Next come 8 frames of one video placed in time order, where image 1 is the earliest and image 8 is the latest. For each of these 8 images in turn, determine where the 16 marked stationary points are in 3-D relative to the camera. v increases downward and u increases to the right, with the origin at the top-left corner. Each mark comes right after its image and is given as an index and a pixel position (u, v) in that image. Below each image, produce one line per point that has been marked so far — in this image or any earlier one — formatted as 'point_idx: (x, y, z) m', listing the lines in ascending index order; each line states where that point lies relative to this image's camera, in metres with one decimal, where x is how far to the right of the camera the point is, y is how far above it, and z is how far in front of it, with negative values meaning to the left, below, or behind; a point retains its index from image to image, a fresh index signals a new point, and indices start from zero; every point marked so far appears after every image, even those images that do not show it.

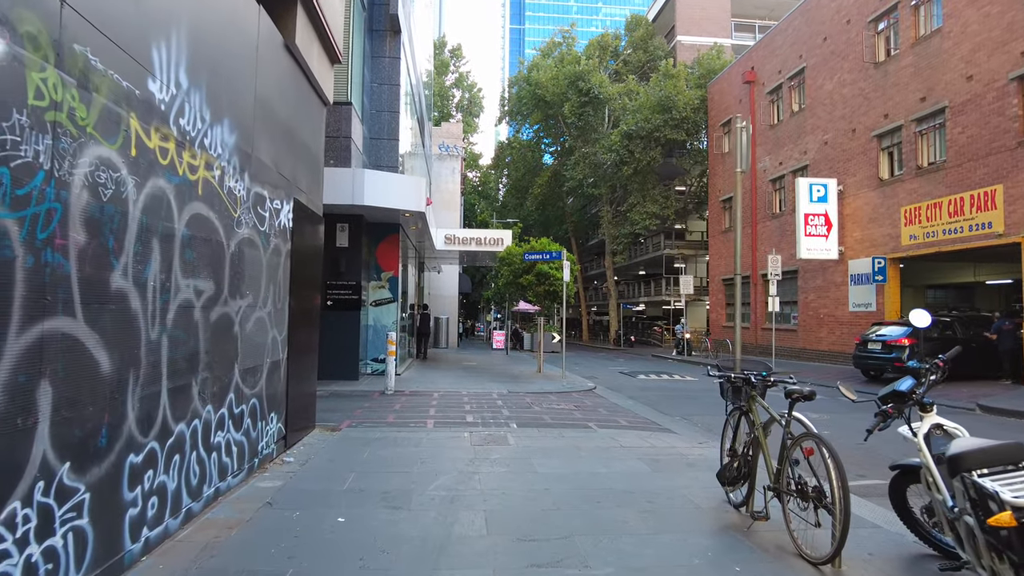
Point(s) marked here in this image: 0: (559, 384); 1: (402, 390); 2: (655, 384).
0: (+1.2, -2.2, +14.7) m
1: (-2.2, -2.1, +12.8) m
2: (+3.8, -2.5, +17.0) m
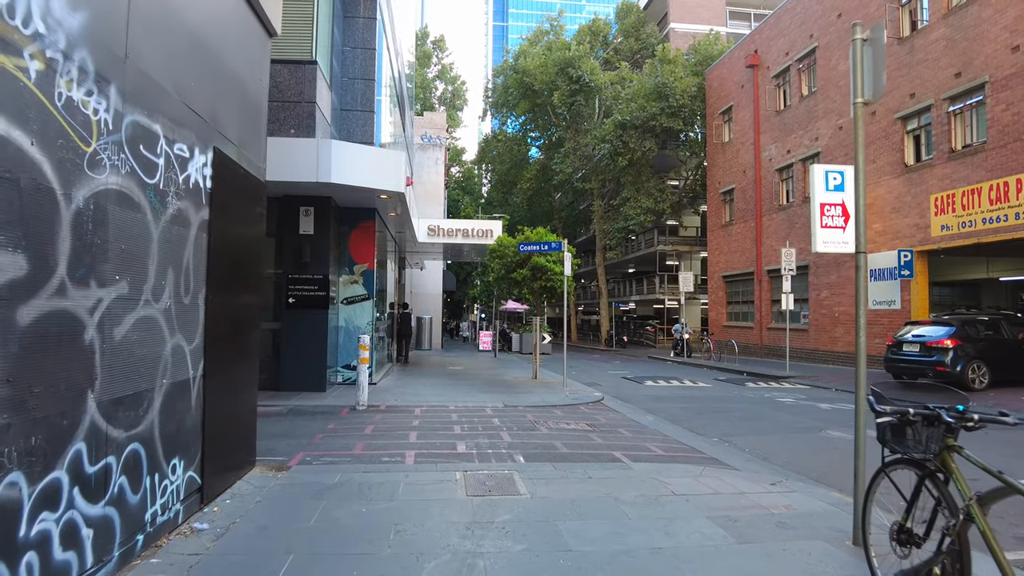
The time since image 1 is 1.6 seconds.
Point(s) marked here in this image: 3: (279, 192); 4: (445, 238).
0: (+1.0, -2.1, +12.7) m
1: (-2.2, -2.0, +10.7) m
2: (+3.6, -2.4, +15.1) m
3: (-4.4, +1.9, +12.1) m
4: (-2.1, +1.6, +20.0) m
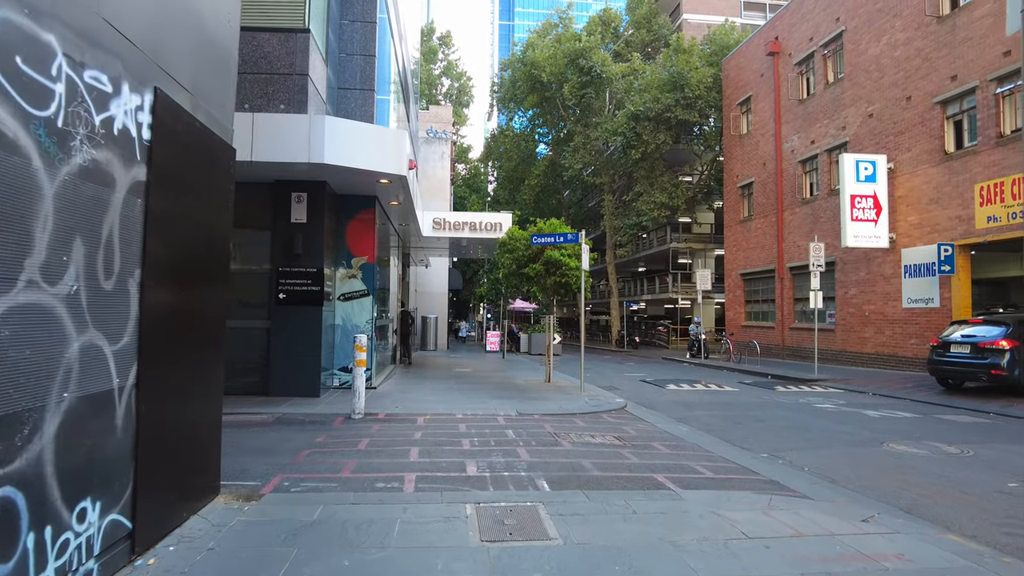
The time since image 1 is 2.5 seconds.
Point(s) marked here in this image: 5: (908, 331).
0: (+1.3, -2.0, +11.5) m
1: (-2.0, -1.9, +9.5) m
2: (+3.9, -2.3, +13.9) m
3: (-4.1, +2.0, +11.0) m
4: (-1.8, +1.7, +18.8) m
5: (+11.5, -1.3, +18.6) m
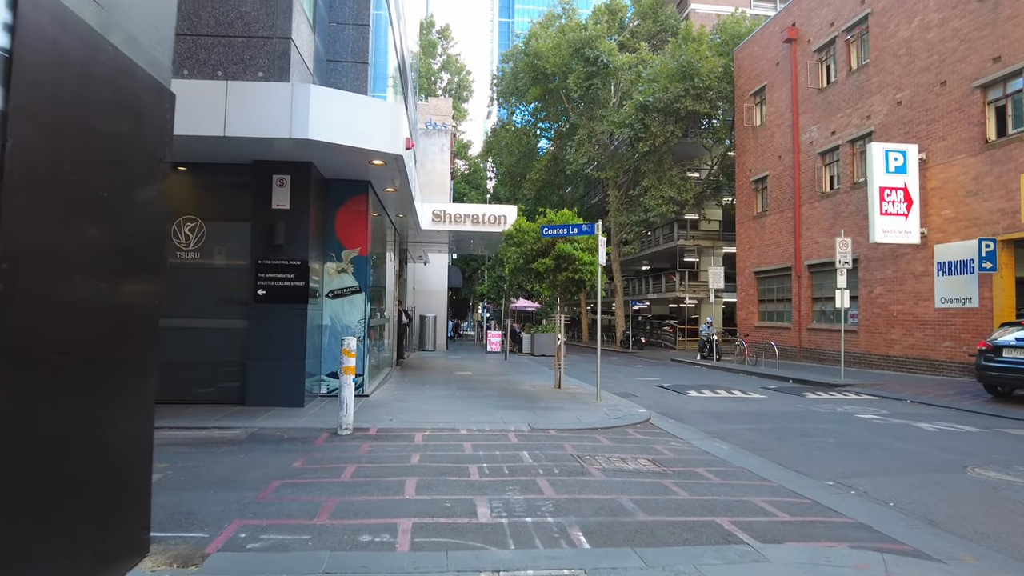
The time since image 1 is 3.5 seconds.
0: (+1.4, -2.0, +10.2) m
1: (-1.9, -1.8, +8.2) m
2: (+4.0, -2.3, +12.6) m
3: (-4.0, +2.0, +9.7) m
4: (-1.6, +1.7, +17.5) m
5: (+11.6, -1.2, +17.4) m
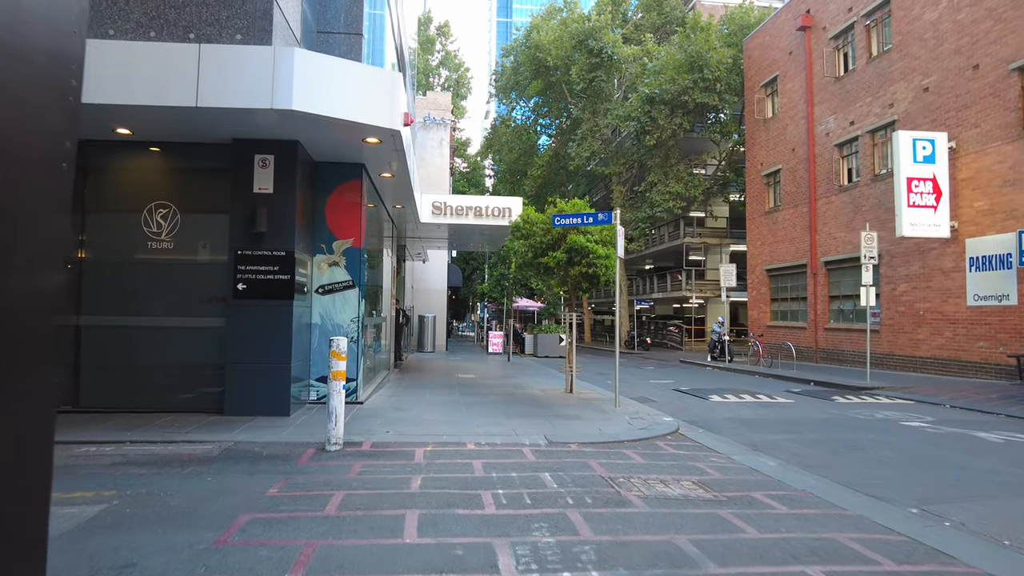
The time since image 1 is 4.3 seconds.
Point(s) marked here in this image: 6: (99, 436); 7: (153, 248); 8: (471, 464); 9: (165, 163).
0: (+1.6, -1.9, +9.1) m
1: (-1.7, -1.7, +7.1) m
2: (+4.2, -2.2, +11.5) m
3: (-3.8, +2.1, +8.6) m
4: (-1.5, +1.8, +16.4) m
5: (+11.7, -1.1, +16.3) m
6: (-4.5, -1.6, +7.1) m
7: (-5.1, +0.6, +9.2) m
8: (-0.4, -1.7, +6.2) m
9: (-5.0, +1.8, +9.3) m
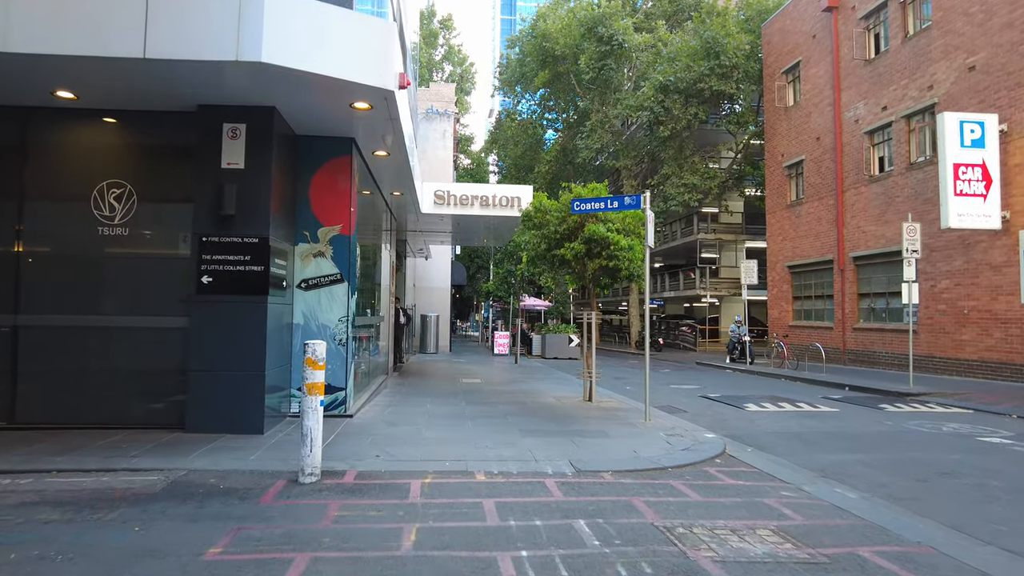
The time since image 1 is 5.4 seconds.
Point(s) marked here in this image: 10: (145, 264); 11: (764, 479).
0: (+1.8, -1.8, +7.7) m
1: (-1.5, -1.6, +5.8) m
2: (+4.4, -2.1, +10.1) m
3: (-3.6, +2.2, +7.2) m
4: (-1.3, +1.9, +15.1) m
5: (+12.0, -1.0, +14.9) m
6: (-4.4, -1.6, +5.7) m
7: (-5.0, +0.7, +7.8) m
8: (-0.2, -1.6, +4.8) m
9: (-4.8, +1.9, +7.9) m
10: (-4.5, +0.3, +7.8) m
11: (+2.4, -1.8, +6.1) m
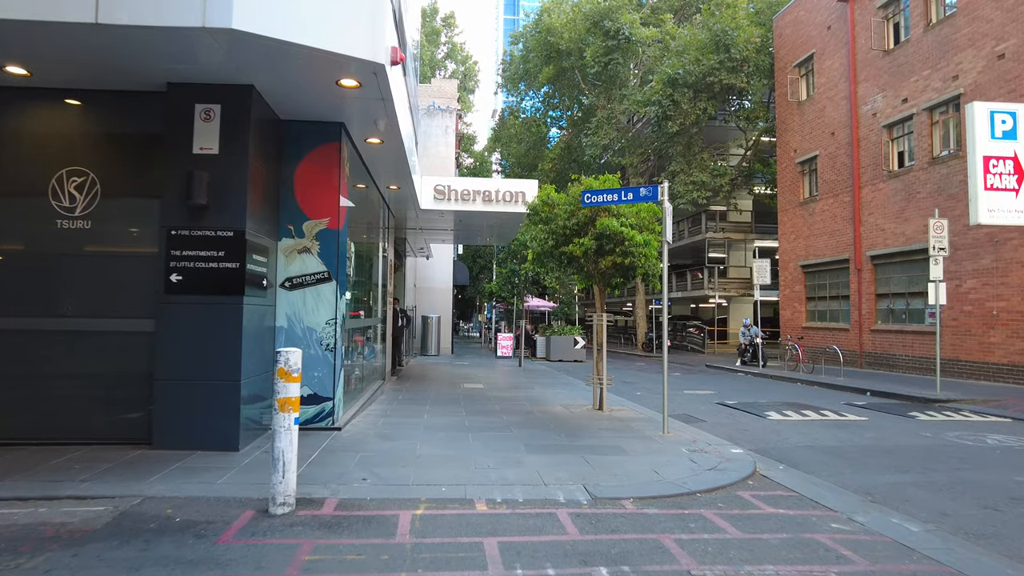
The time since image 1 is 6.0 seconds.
0: (+1.8, -1.8, +6.9) m
1: (-1.5, -1.6, +5.0) m
2: (+4.4, -2.1, +9.3) m
3: (-3.6, +2.2, +6.4) m
4: (-1.2, +1.9, +14.3) m
5: (+12.0, -1.0, +14.0) m
6: (-4.3, -1.6, +5.0) m
7: (-4.9, +0.7, +7.0) m
8: (-0.2, -1.6, +4.0) m
9: (-4.8, +1.9, +7.1) m
10: (-4.4, +0.3, +7.0) m
11: (+2.4, -1.8, +5.3) m
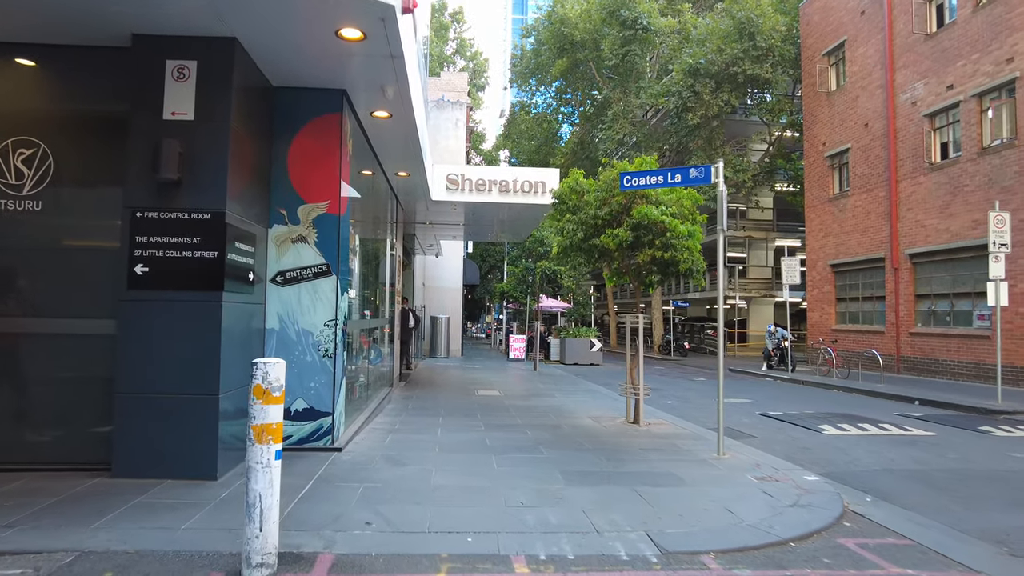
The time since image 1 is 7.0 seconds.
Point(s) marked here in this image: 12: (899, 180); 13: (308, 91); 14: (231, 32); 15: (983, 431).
0: (+2.1, -1.7, +5.7) m
1: (-1.2, -1.6, +3.8) m
2: (+4.8, -2.1, +8.0) m
3: (-3.3, +2.3, +5.3) m
4: (-0.8, +1.9, +13.1) m
5: (+12.4, -1.0, +12.7) m
6: (-4.0, -1.5, +3.8) m
7: (-4.6, +0.7, +5.9) m
8: (+0.1, -1.5, +2.8) m
9: (-4.5, +1.9, +6.0) m
10: (-4.1, +0.3, +5.9) m
11: (+2.7, -1.8, +4.1) m
12: (+11.9, +3.3, +19.7) m
13: (-2.1, +2.1, +6.8) m
14: (-2.4, +2.2, +5.5) m
15: (+7.5, -2.3, +10.2) m
